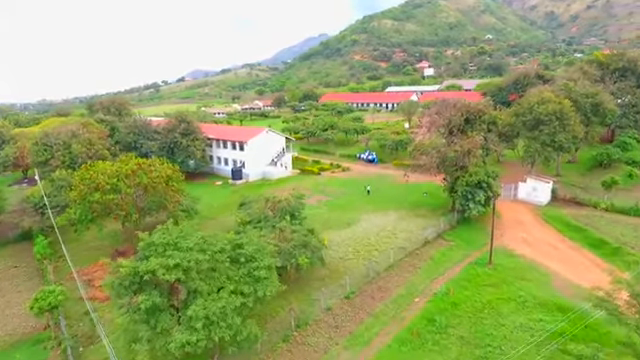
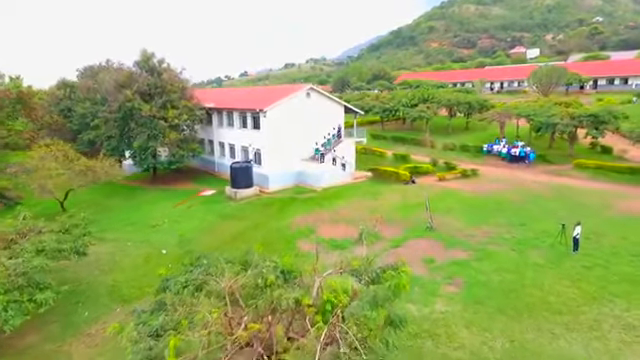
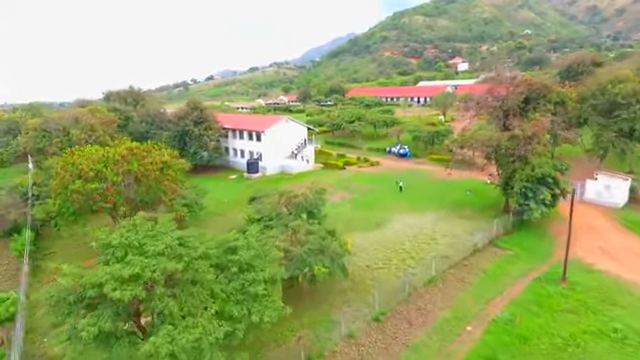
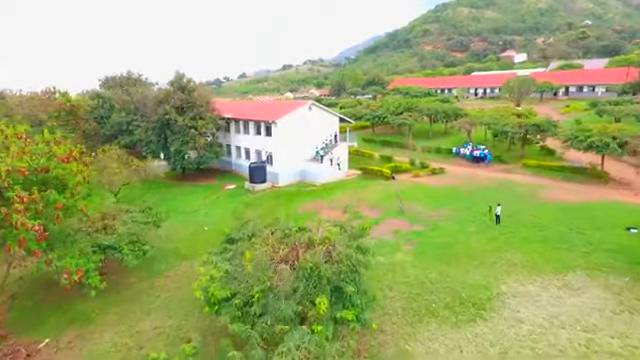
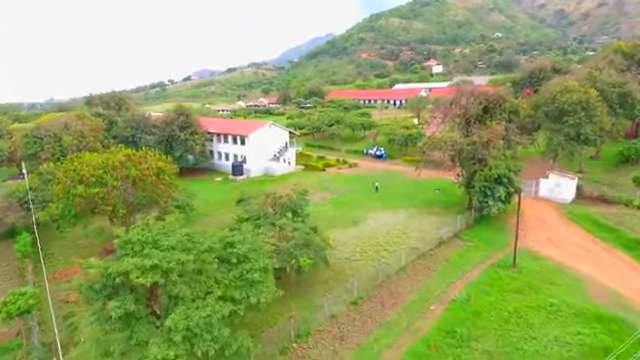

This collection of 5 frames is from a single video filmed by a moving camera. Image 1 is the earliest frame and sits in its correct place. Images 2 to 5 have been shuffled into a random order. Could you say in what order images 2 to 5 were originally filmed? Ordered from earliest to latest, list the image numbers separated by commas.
5, 3, 4, 2
